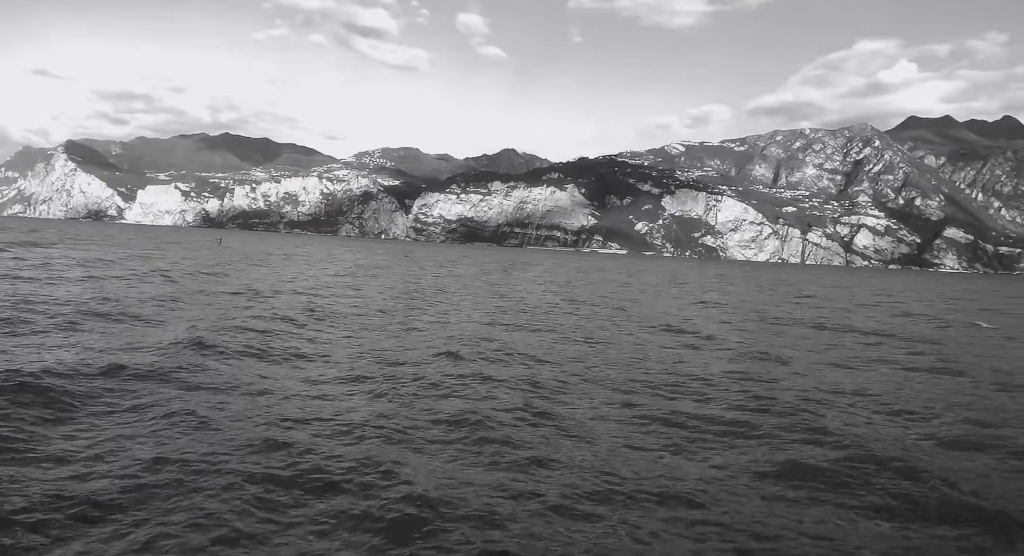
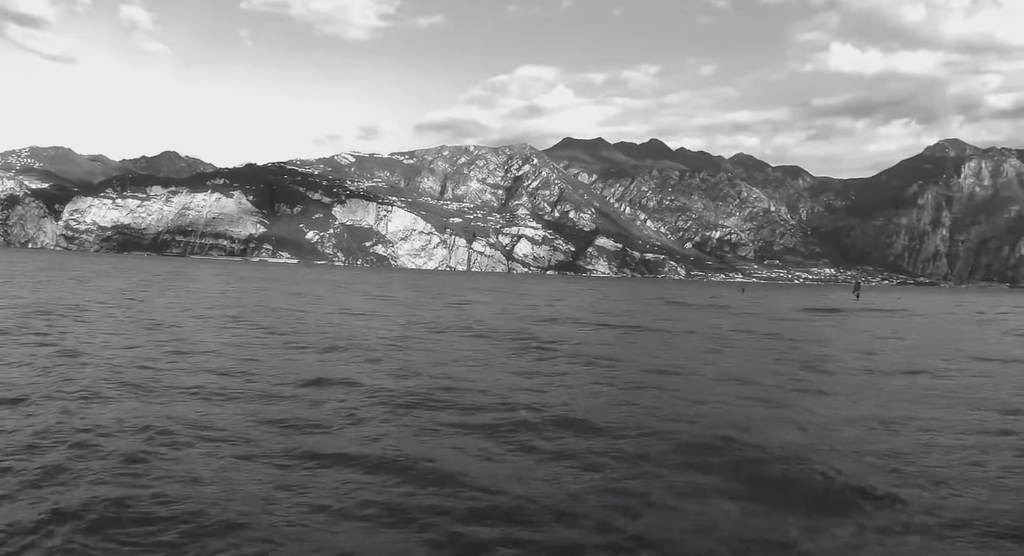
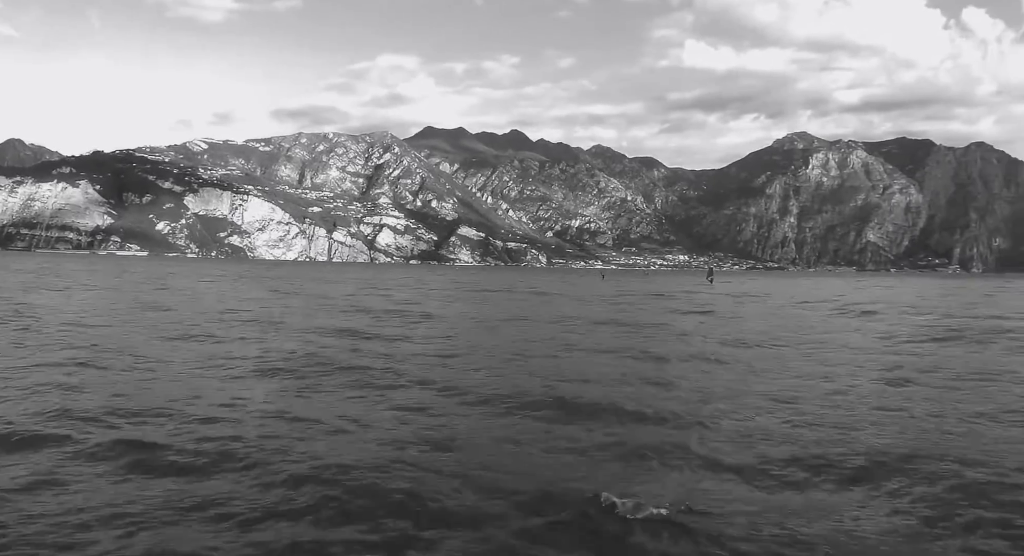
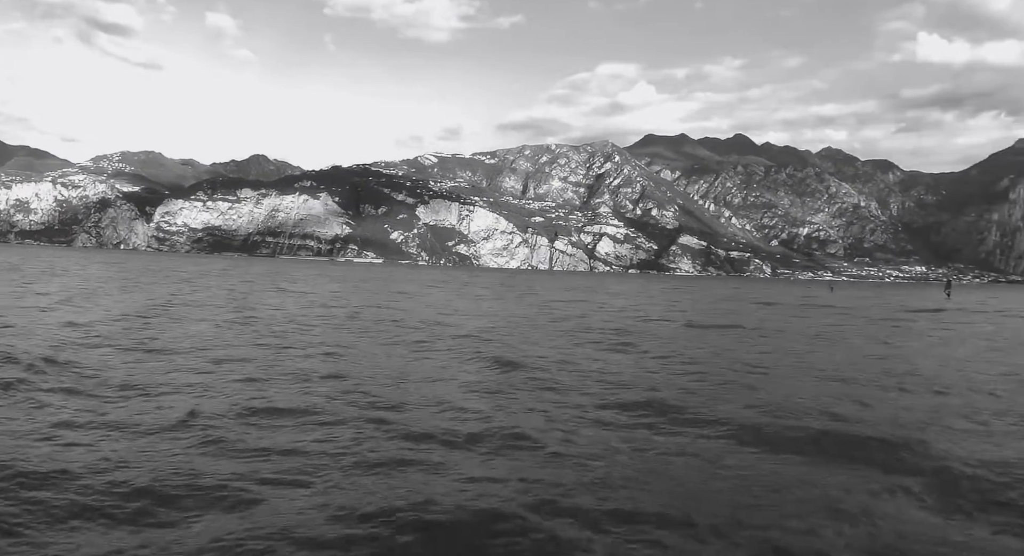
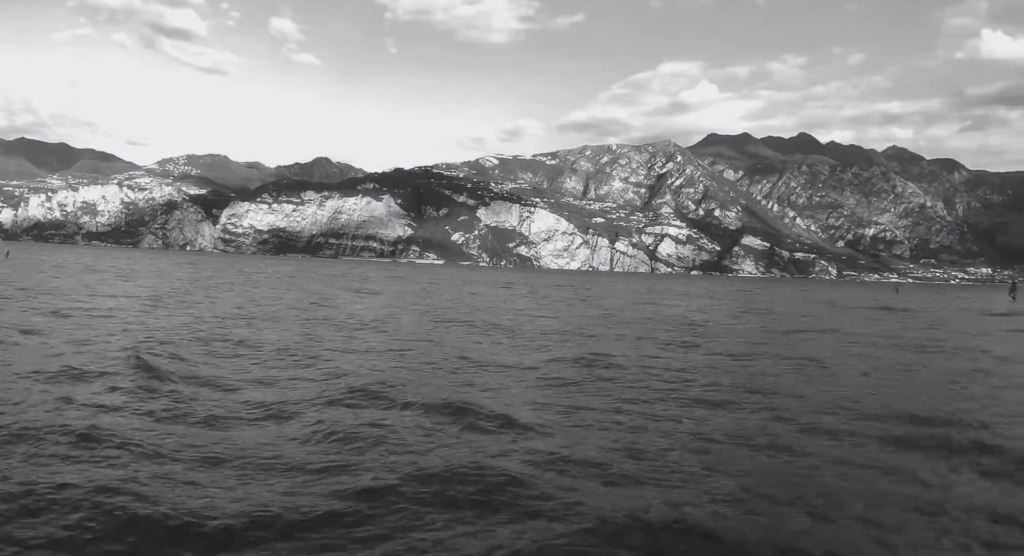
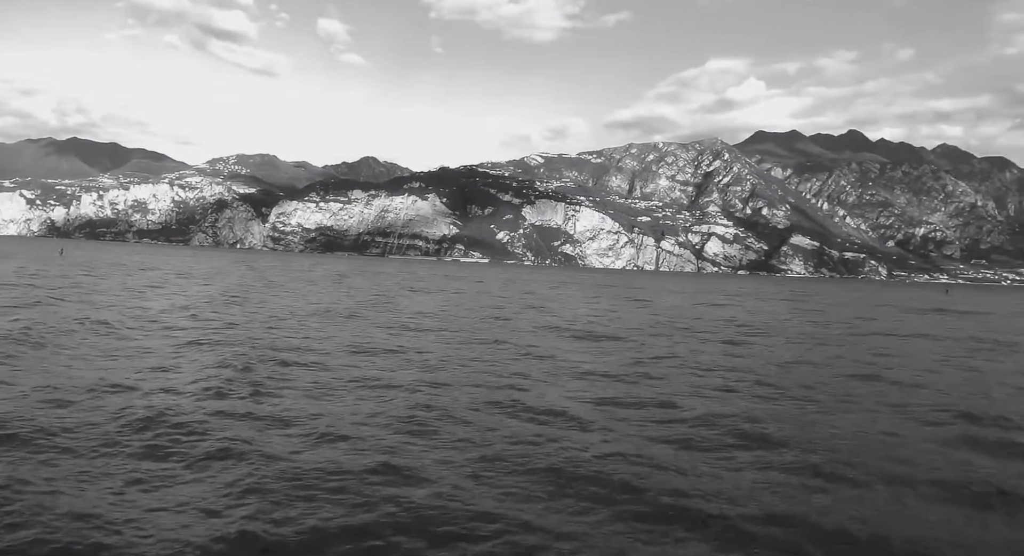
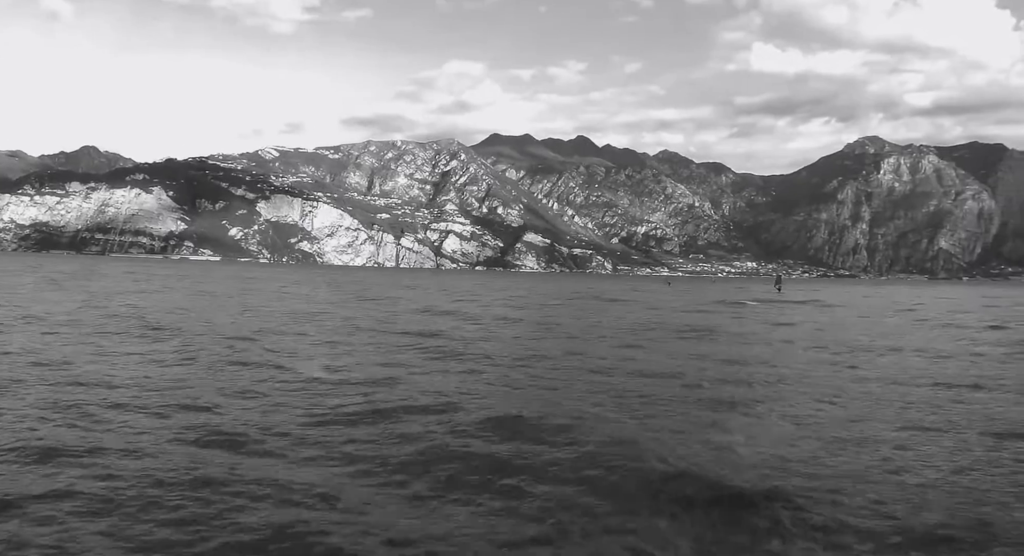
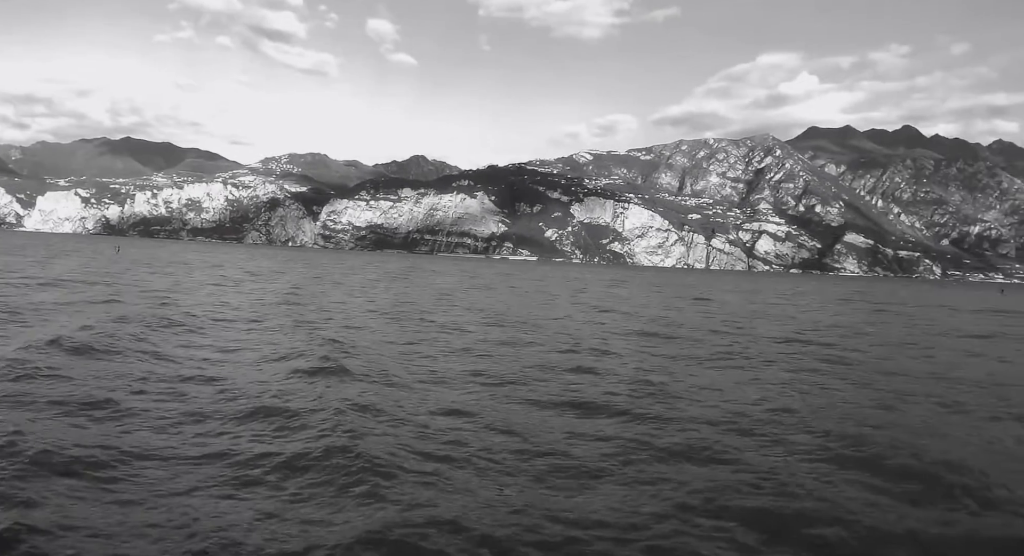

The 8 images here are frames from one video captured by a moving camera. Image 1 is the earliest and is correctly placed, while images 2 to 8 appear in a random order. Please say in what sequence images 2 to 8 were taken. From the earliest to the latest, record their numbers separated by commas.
8, 6, 5, 4, 2, 7, 3
